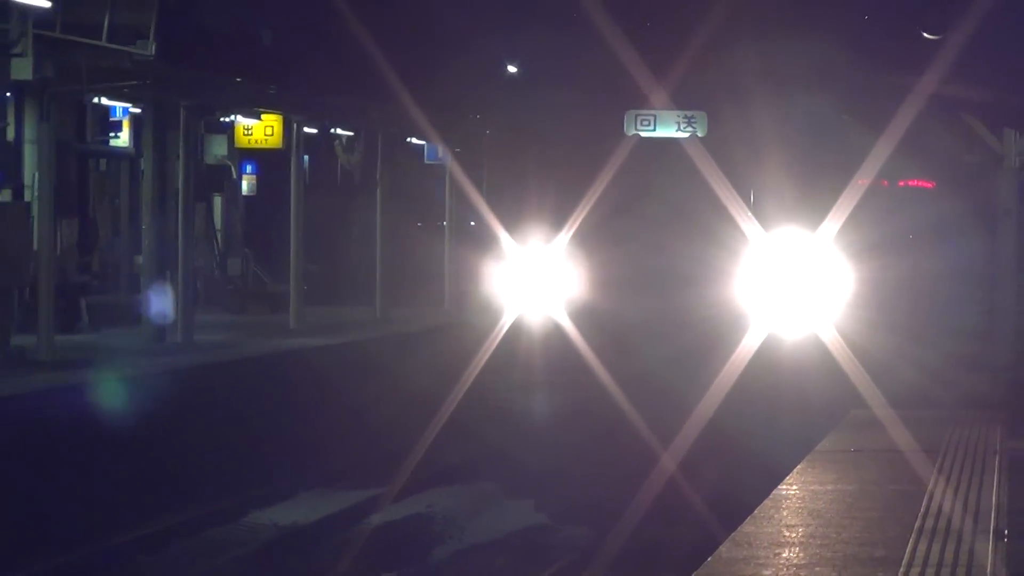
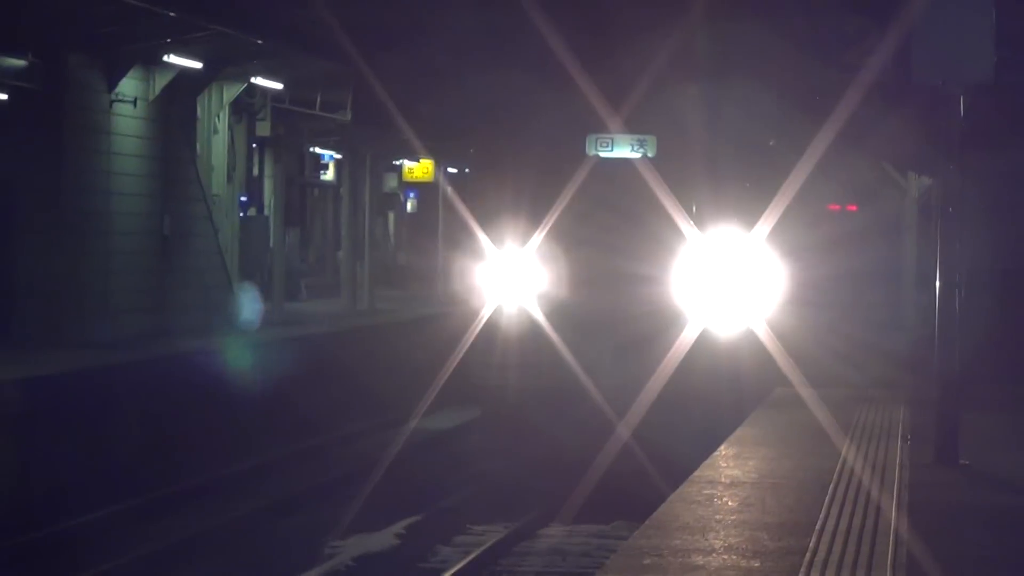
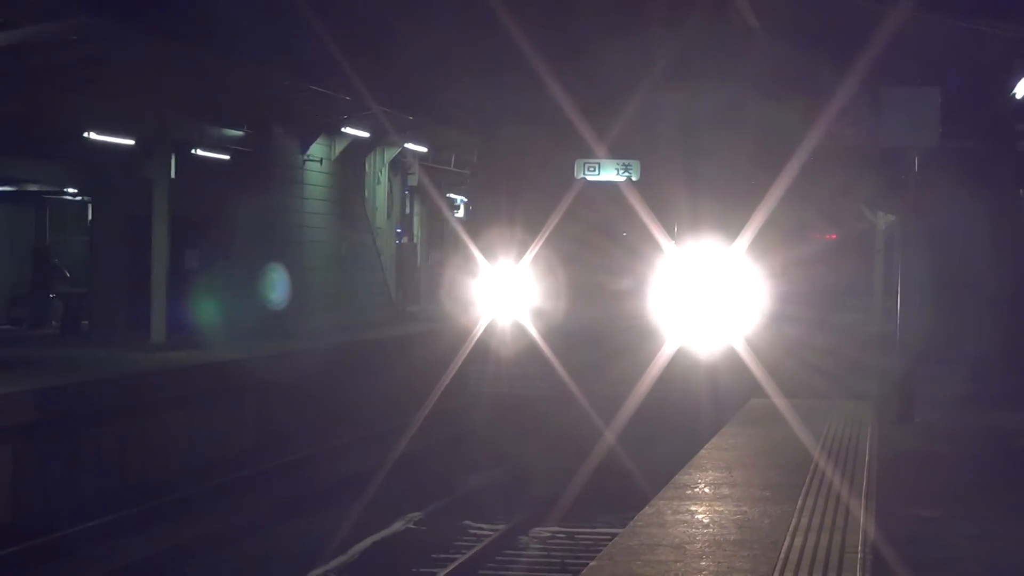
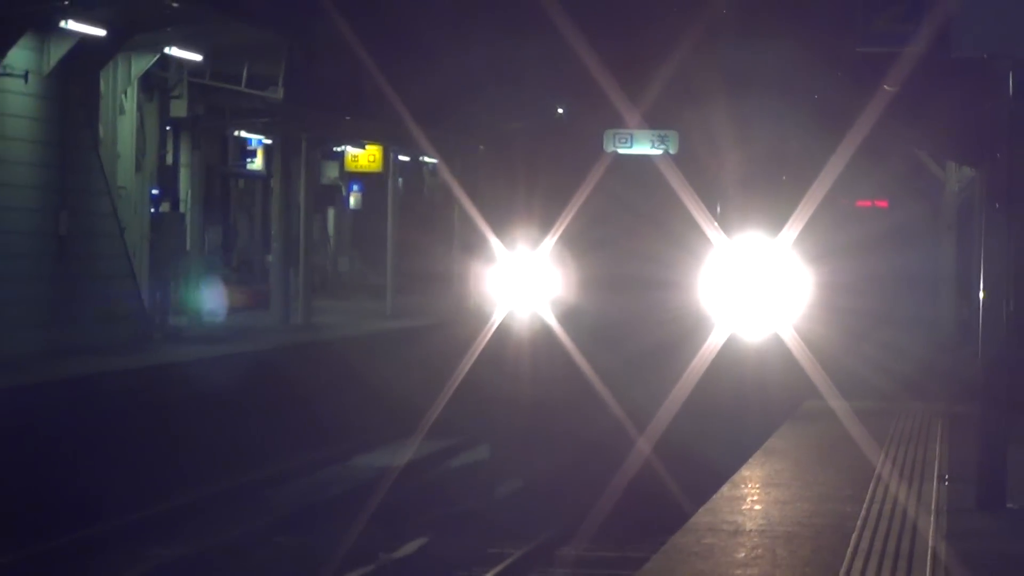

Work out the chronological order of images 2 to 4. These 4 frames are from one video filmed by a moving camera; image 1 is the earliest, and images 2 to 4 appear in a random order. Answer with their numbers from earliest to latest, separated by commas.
4, 2, 3
